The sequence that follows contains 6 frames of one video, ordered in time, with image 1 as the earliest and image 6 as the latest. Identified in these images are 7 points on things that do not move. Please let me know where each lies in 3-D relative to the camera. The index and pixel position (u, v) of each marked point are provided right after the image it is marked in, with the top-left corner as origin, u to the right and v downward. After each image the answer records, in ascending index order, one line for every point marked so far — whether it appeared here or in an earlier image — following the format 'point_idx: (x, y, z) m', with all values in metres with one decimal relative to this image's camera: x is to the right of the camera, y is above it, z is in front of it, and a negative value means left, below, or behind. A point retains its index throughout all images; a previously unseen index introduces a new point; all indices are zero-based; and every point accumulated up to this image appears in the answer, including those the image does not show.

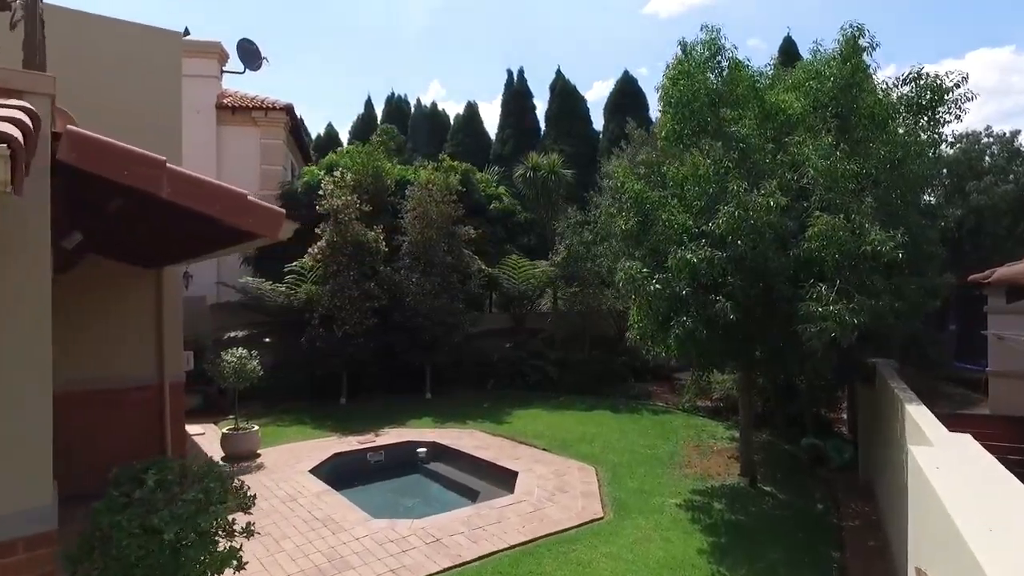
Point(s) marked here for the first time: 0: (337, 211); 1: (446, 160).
0: (-3.8, +1.7, +13.8) m
1: (-2.0, +3.7, +17.6) m
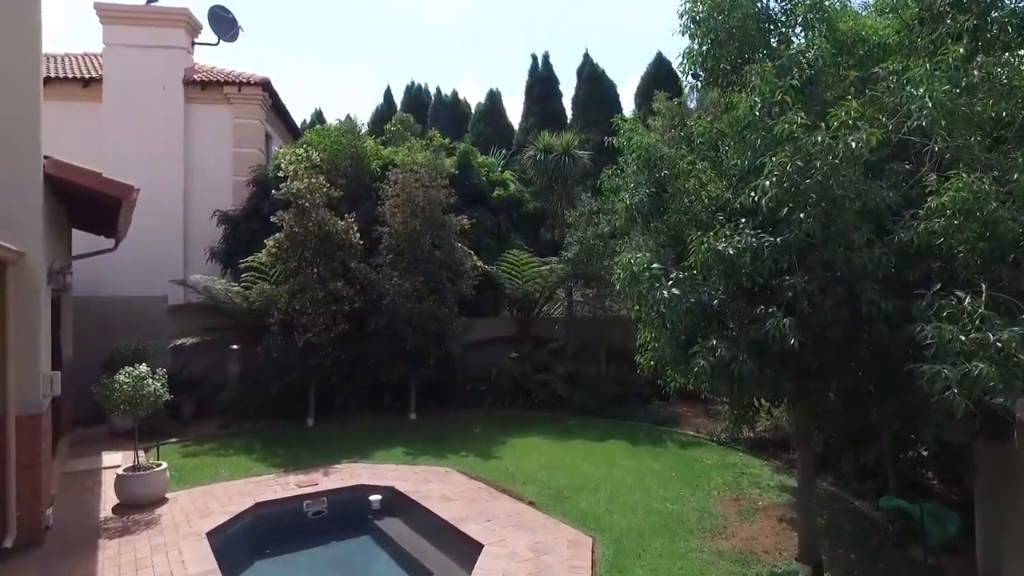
0: (-3.9, +1.7, +11.6) m
1: (-1.8, +3.6, +15.3) m
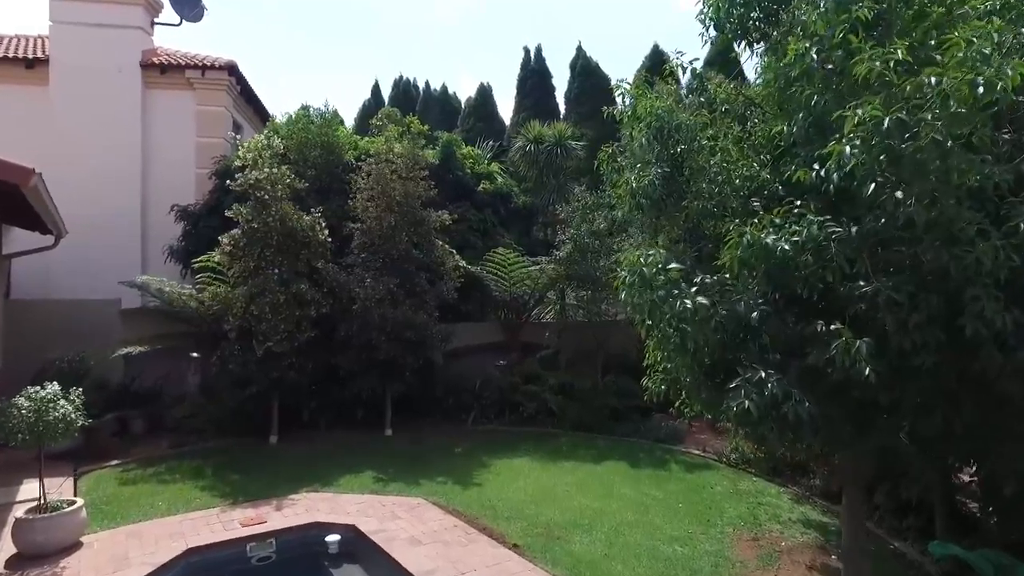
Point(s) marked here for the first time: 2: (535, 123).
0: (-4.1, +1.7, +10.3) m
1: (-2.1, +3.6, +14.0) m
2: (+0.6, +4.5, +17.3) m
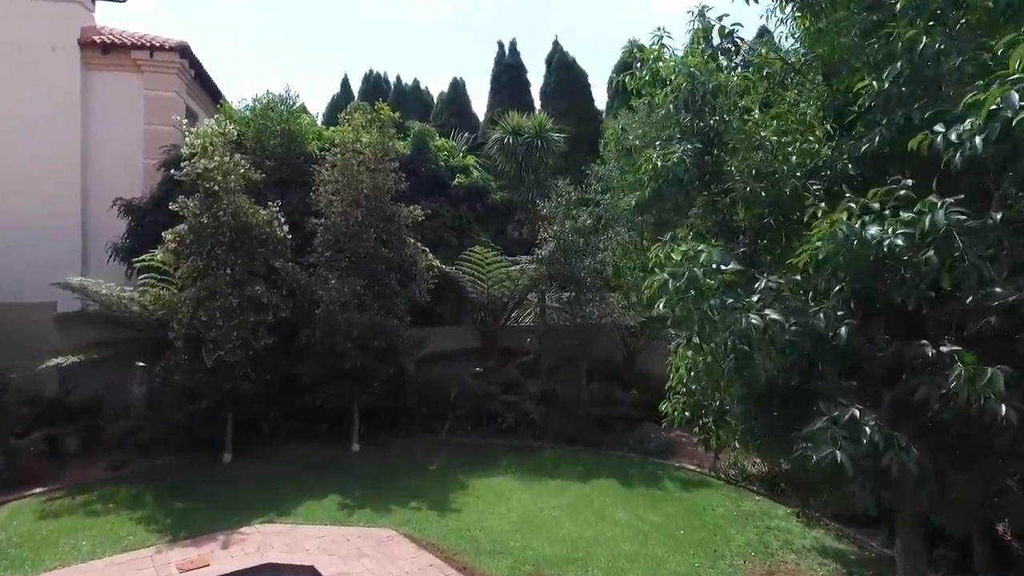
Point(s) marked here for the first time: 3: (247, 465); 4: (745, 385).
0: (-4.4, +1.6, +9.2) m
1: (-2.6, +3.6, +13.0) m
2: (0.0, +4.5, +16.4) m
3: (-4.1, -2.8, +10.0) m
4: (+1.1, -0.5, +3.1) m
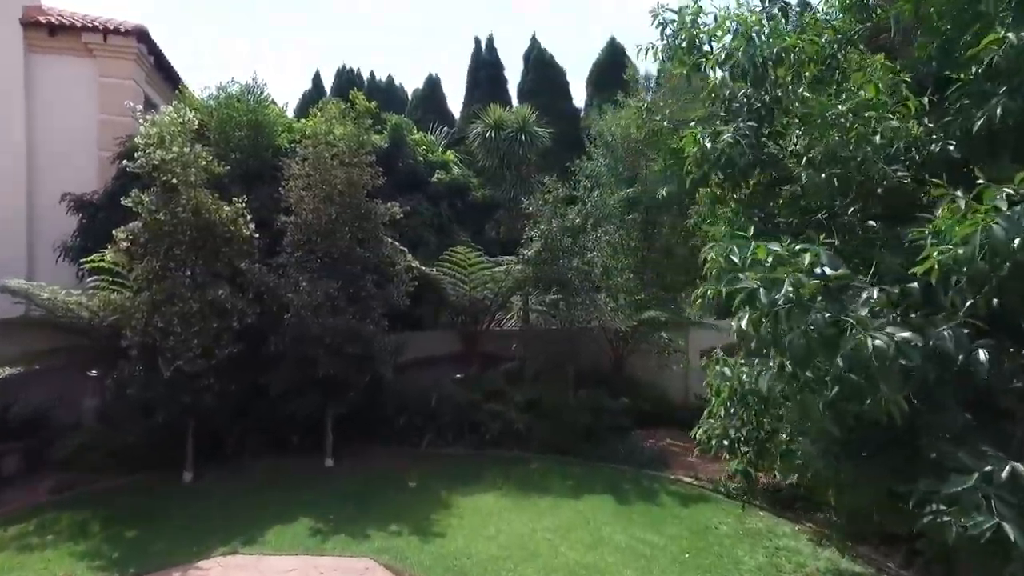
0: (-4.6, +1.6, +8.4) m
1: (-2.9, +3.5, +12.3) m
2: (-0.4, +4.4, +15.8) m
3: (-4.3, -2.8, +9.2) m
4: (+1.2, -0.5, +2.6) m
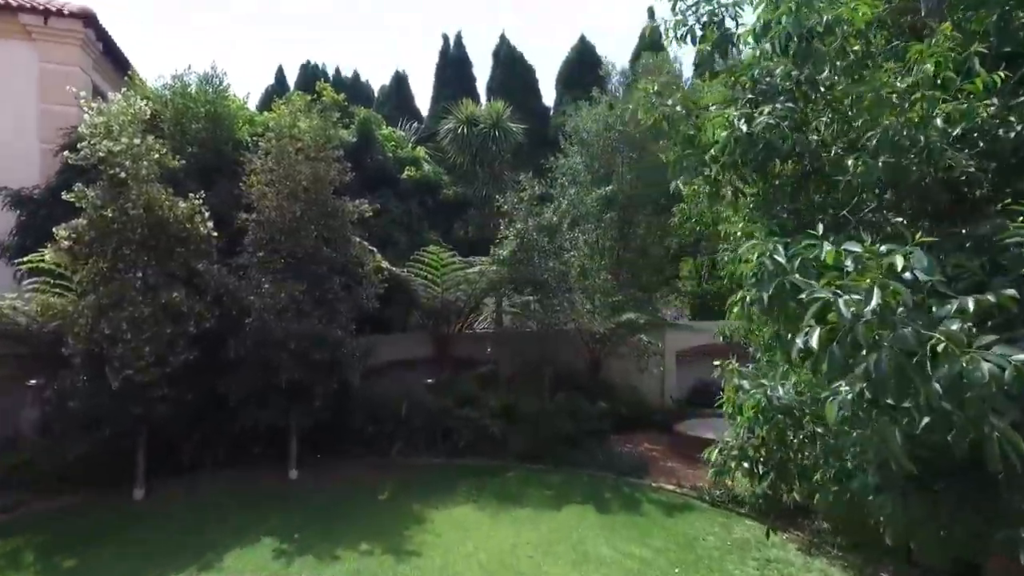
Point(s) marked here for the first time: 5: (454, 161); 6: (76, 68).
0: (-4.9, +1.6, +7.7) m
1: (-3.4, +3.5, +11.7) m
2: (-1.1, +4.4, +15.3) m
3: (-4.6, -2.8, +8.5) m
4: (+1.3, -0.5, +2.2) m
5: (-1.4, +3.0, +15.4) m
6: (-7.6, +3.8, +11.2) m
